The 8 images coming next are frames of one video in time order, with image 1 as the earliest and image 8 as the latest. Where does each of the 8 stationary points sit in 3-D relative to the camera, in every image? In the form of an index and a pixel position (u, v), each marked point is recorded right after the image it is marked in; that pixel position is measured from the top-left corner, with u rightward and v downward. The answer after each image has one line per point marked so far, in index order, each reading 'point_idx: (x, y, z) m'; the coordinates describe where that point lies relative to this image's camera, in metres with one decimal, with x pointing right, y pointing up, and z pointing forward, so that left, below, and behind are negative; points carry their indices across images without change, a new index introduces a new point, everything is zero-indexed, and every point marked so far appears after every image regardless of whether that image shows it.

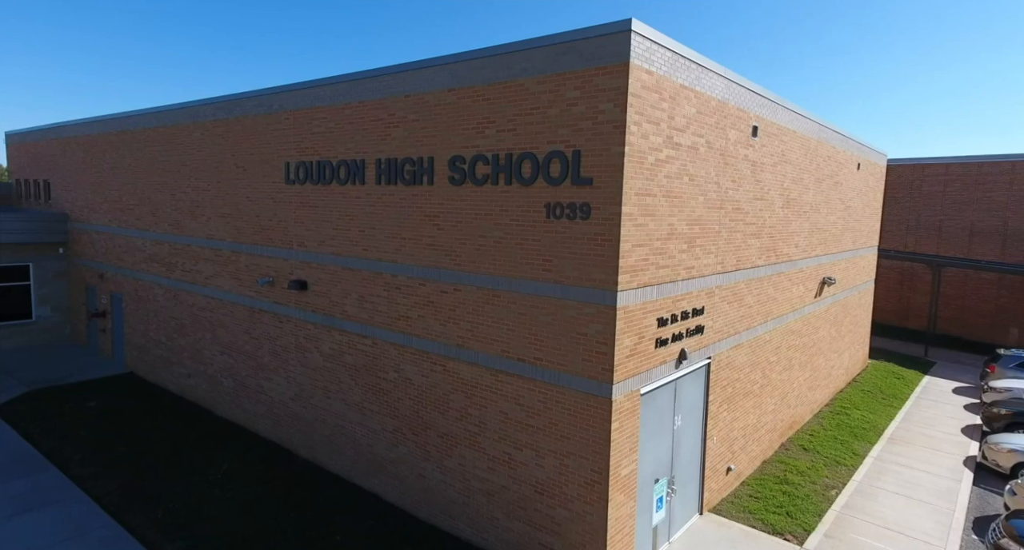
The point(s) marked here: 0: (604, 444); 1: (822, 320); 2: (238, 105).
0: (+1.1, -2.0, +7.4) m
1: (+7.7, -1.1, +15.2) m
2: (-5.7, +3.5, +12.5) m
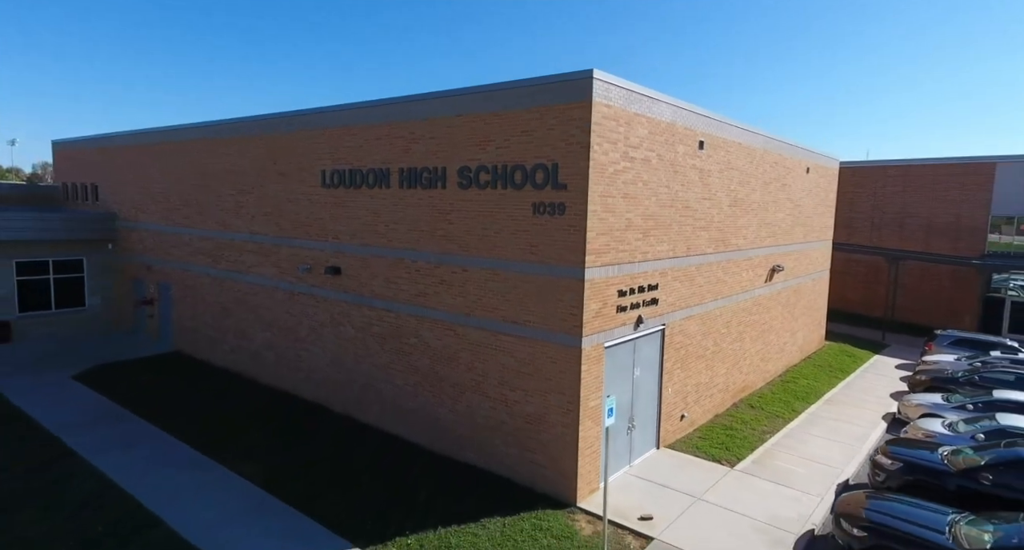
0: (+1.0, -1.7, +9.9) m
1: (+7.6, -0.8, +17.7) m
2: (-5.8, +3.8, +15.0) m
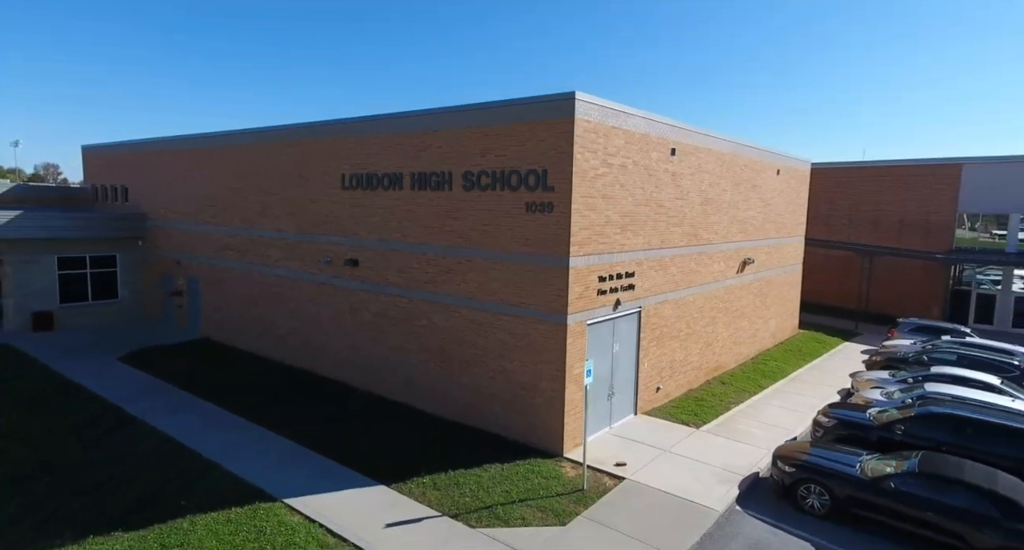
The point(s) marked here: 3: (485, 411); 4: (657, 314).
0: (+1.0, -1.5, +11.8) m
1: (+7.5, -0.5, +19.6) m
2: (-5.9, +4.0, +16.9) m
3: (-0.6, -2.9, +13.1) m
4: (+3.5, -1.0, +14.7) m
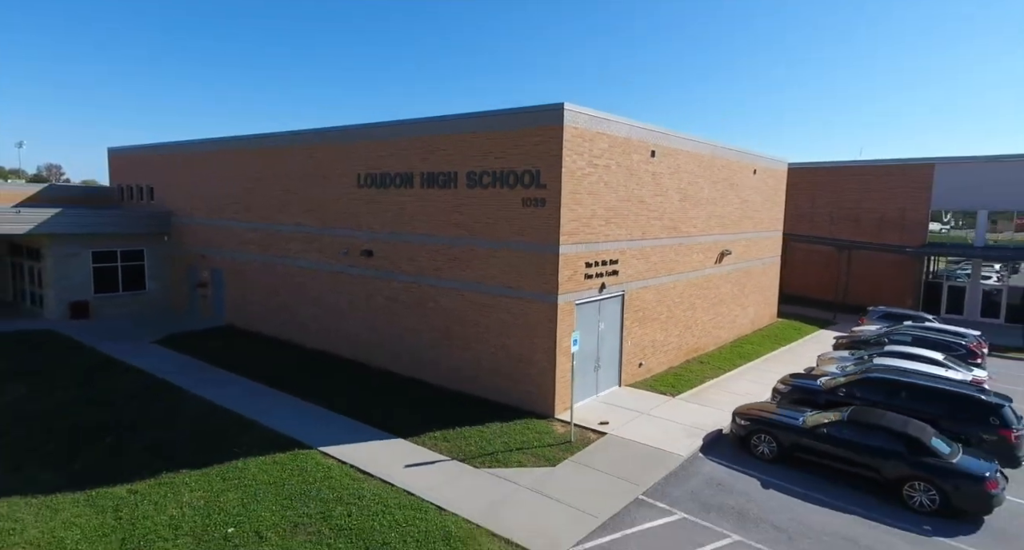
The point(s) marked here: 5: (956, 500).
0: (+0.9, -1.2, +13.7) m
1: (+7.5, -0.2, +21.5) m
2: (-6.0, +4.3, +18.7) m
3: (-0.6, -2.6, +14.9) m
4: (+3.5, -0.6, +16.6) m
5: (+7.2, -3.6, +9.8) m
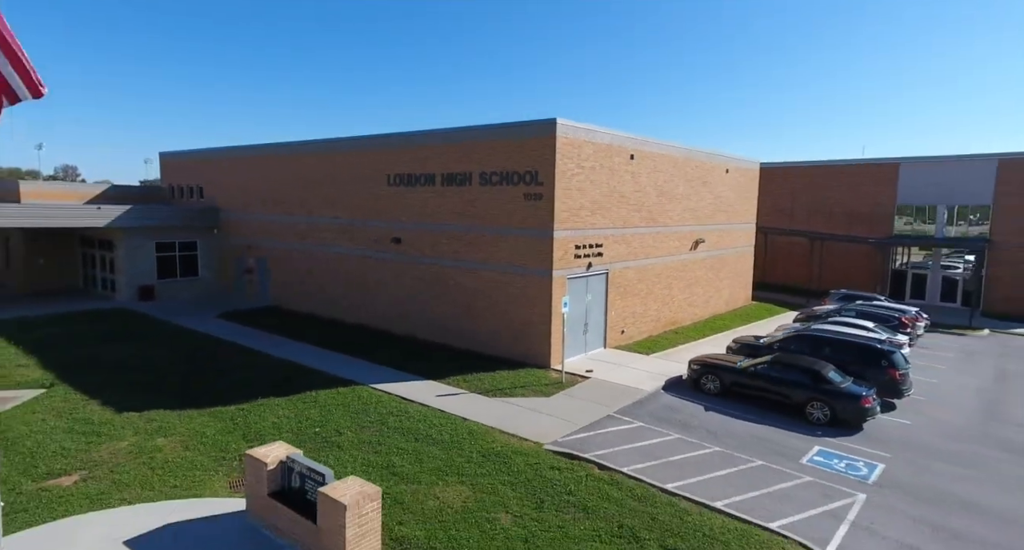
0: (+1.1, -0.6, +17.2) m
1: (+7.6, +0.4, +25.0) m
2: (-5.8, +4.9, +22.3) m
3: (-0.5, -2.0, +18.5) m
4: (+3.6, -0.1, +20.1) m
5: (+7.3, -3.0, +13.4) m
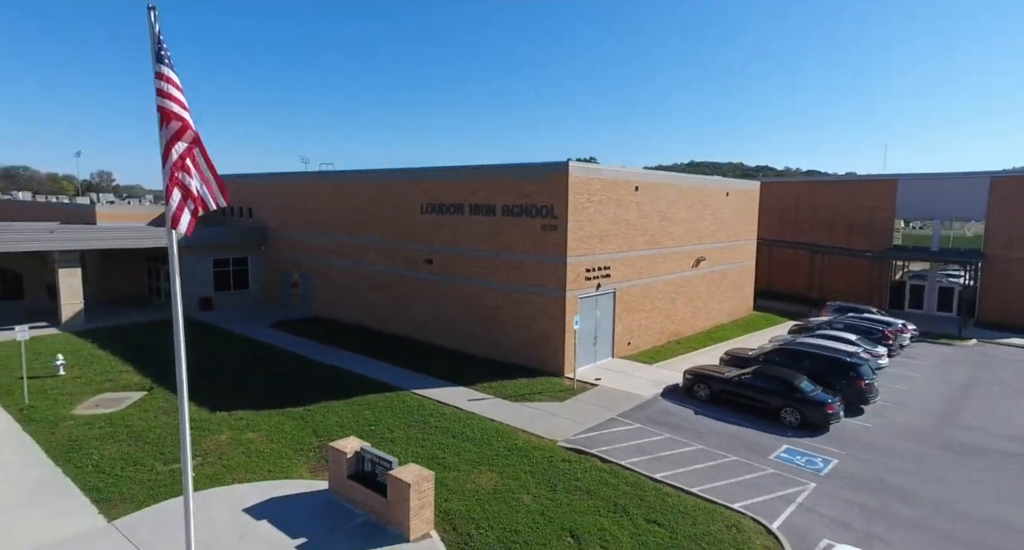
0: (+1.7, -1.3, +19.9) m
1: (+8.5, -0.2, +27.5) m
2: (-5.1, +4.2, +25.1) m
3: (+0.2, -2.7, +21.2) m
4: (+4.3, -0.7, +22.7) m
5: (+7.8, -3.7, +15.8) m
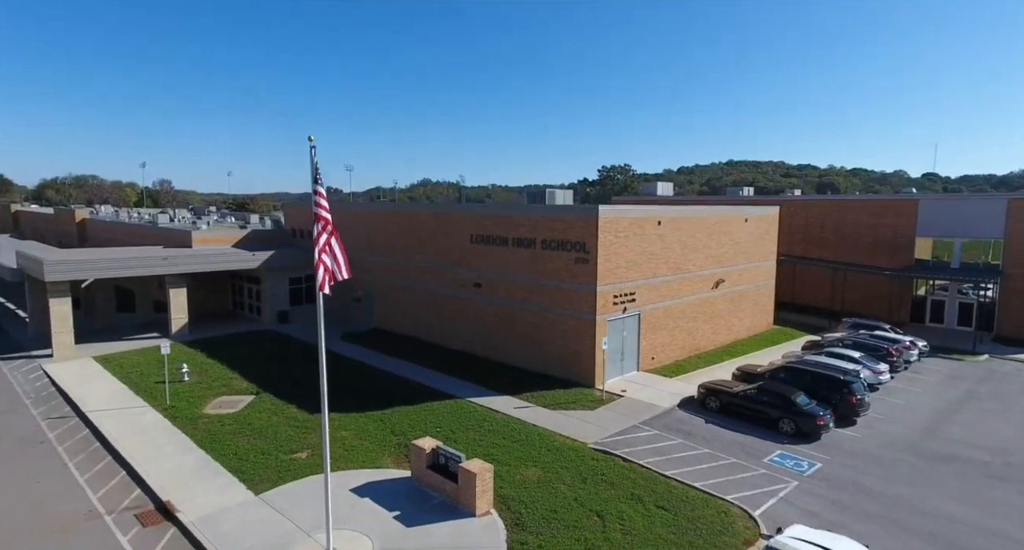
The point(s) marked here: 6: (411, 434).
0: (+3.2, -2.3, +23.2) m
1: (+10.4, -1.2, +30.4) m
2: (-3.2, +3.3, +28.8) m
3: (+1.7, -3.7, +24.6) m
4: (+5.9, -1.7, +25.8) m
5: (+9.0, -4.7, +18.8) m
6: (-3.0, -4.8, +18.3) m
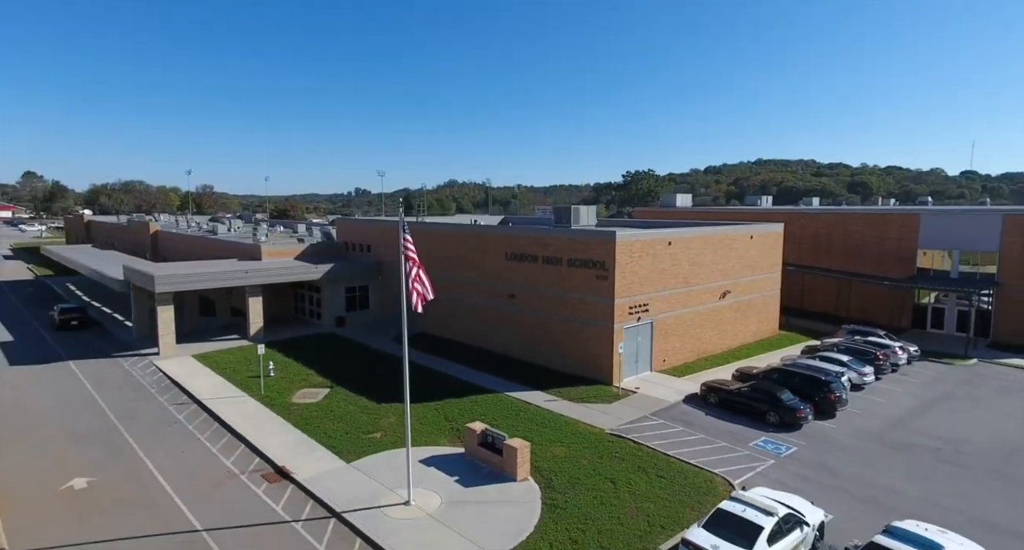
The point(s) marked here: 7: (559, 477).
0: (+4.5, -2.9, +27.2) m
1: (+12.1, -1.9, +34.0) m
2: (-1.6, +2.7, +33.1) m
3: (+3.1, -4.3, +28.7) m
4: (+7.4, -2.3, +29.7) m
5: (+10.1, -5.3, +22.5) m
6: (-1.9, -5.4, +22.6) m
7: (+1.4, -6.0, +18.0) m
